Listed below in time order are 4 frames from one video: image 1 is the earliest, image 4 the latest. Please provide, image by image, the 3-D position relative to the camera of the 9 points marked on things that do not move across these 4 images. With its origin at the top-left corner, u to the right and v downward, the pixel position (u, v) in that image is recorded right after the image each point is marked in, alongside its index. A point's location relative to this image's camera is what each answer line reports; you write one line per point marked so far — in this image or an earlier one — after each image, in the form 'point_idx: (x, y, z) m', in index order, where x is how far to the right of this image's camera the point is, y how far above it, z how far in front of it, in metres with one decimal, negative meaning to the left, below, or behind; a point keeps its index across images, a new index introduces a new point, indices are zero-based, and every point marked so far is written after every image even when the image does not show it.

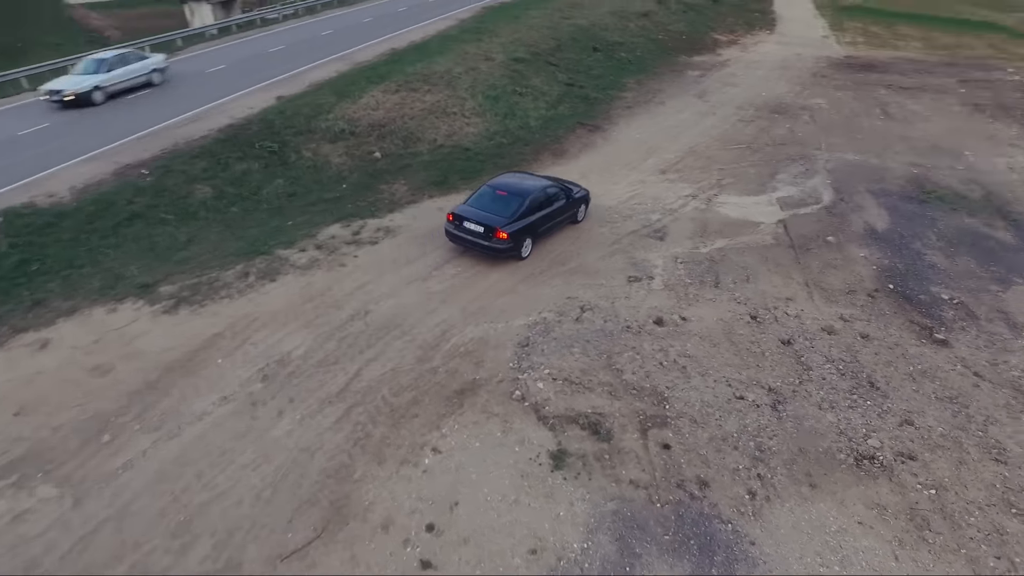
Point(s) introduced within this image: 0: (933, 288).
0: (+9.1, 0.0, +13.1) m
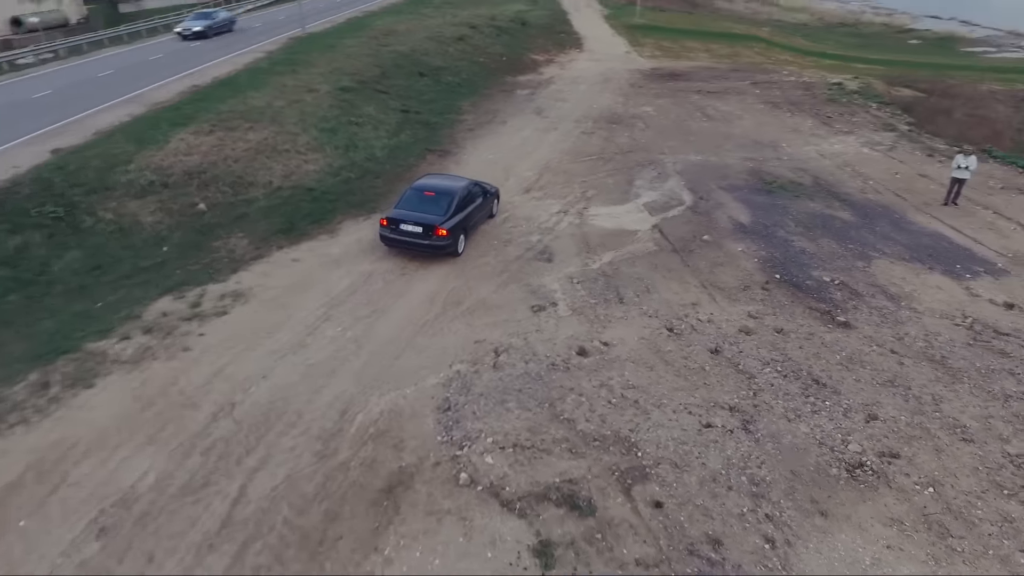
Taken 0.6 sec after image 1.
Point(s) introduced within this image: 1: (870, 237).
0: (+6.7, +0.4, +13.6) m
1: (+9.2, +1.3, +15.6) m
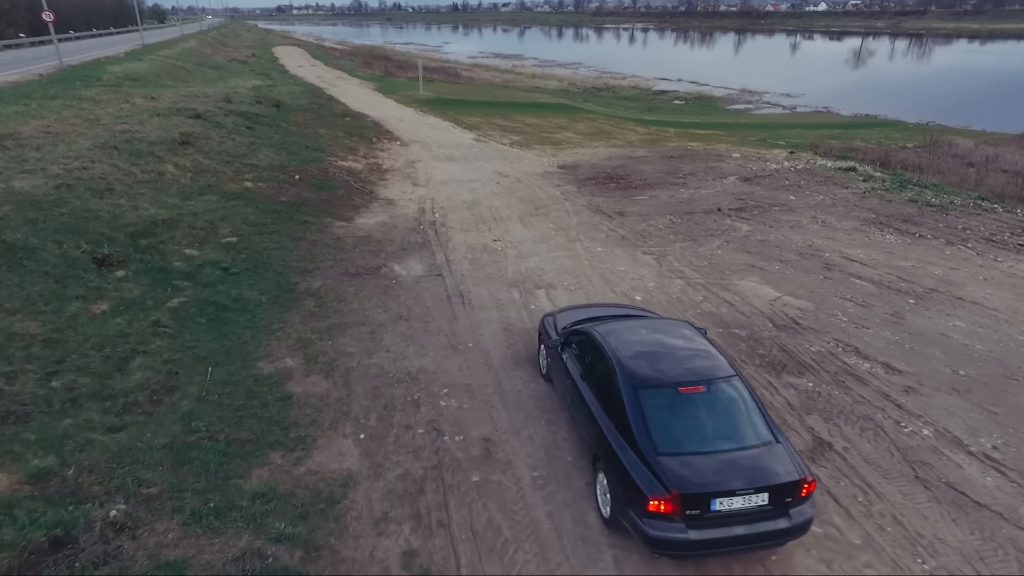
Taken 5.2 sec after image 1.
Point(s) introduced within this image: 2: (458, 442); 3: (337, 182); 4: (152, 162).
0: (+12.4, -5.5, -1.8) m
1: (+13.6, -4.4, +1.0) m
2: (-0.7, -1.9, +7.3) m
3: (-5.5, +3.3, +19.0) m
4: (-10.2, +3.7, +17.2) m
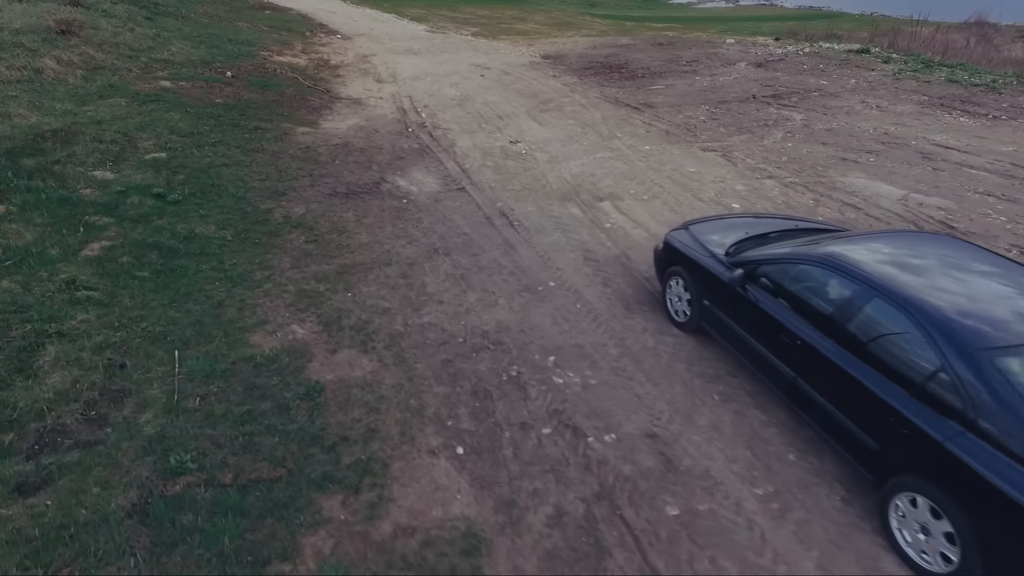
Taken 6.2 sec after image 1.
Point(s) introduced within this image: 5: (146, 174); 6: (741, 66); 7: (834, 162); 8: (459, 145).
0: (+15.0, -5.1, -2.4) m
1: (+15.8, -3.6, +0.4) m
2: (+0.8, -1.2, +4.6) m
3: (-5.7, +5.1, +14.9) m
4: (-10.2, +4.9, +12.6) m
5: (-5.3, +1.7, +8.8) m
6: (+7.1, +6.9, +18.7) m
7: (+5.5, +2.2, +10.4) m
8: (-1.0, +2.7, +11.2) m
